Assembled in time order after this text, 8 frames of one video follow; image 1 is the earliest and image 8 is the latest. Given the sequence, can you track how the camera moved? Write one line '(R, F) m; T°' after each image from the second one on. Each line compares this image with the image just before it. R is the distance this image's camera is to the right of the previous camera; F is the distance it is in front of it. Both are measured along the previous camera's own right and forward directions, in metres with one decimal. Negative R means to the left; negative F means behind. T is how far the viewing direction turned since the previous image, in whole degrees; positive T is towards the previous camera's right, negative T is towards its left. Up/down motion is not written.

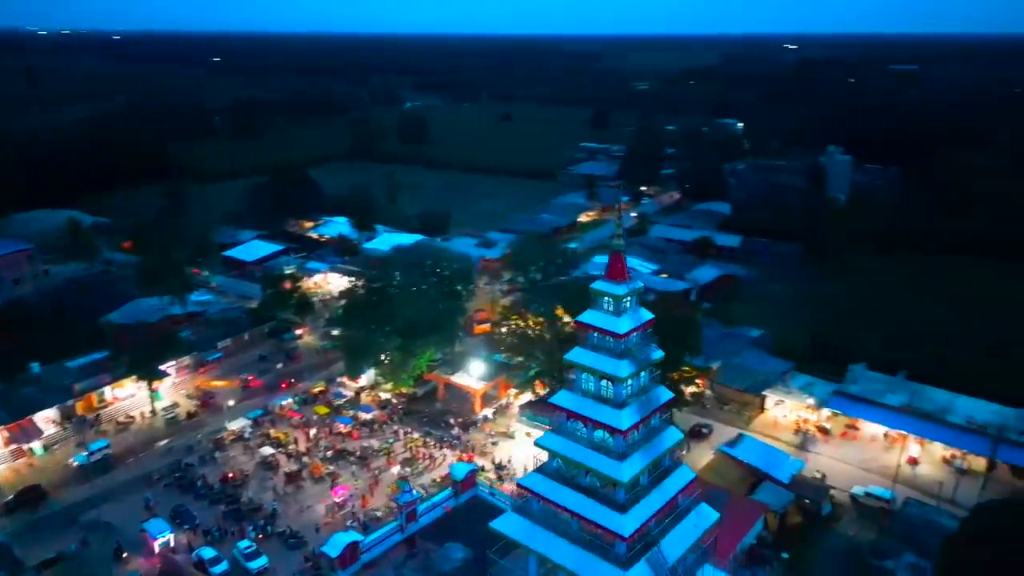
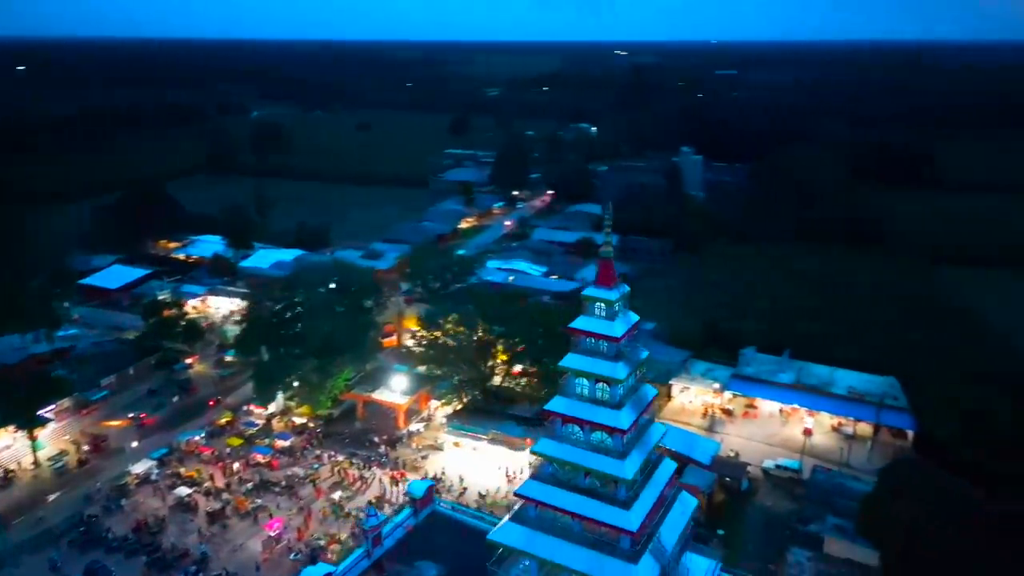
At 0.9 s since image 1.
(-1.8, +0.1) m; +11°
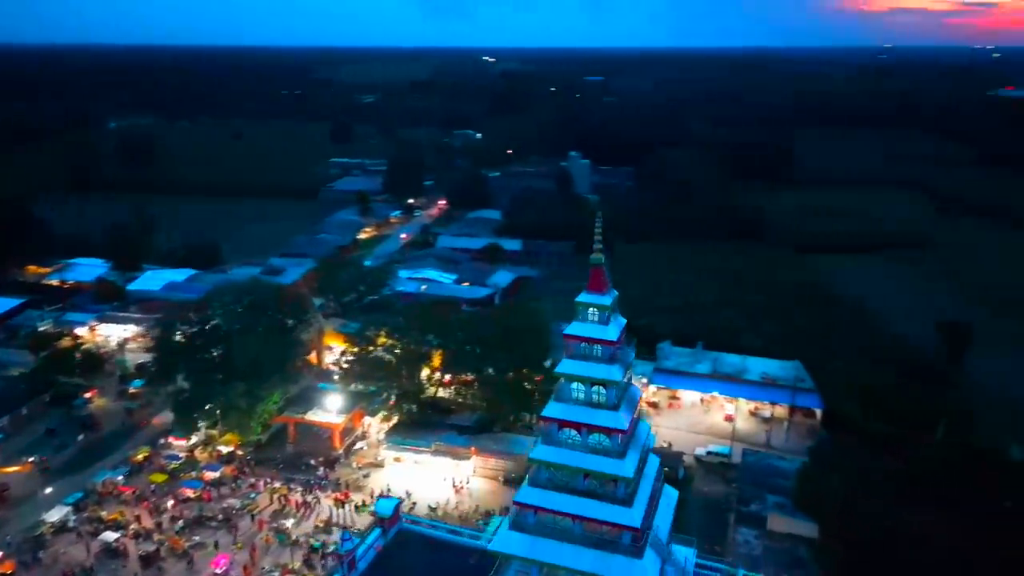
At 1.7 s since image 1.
(-1.5, 0.0) m; +9°
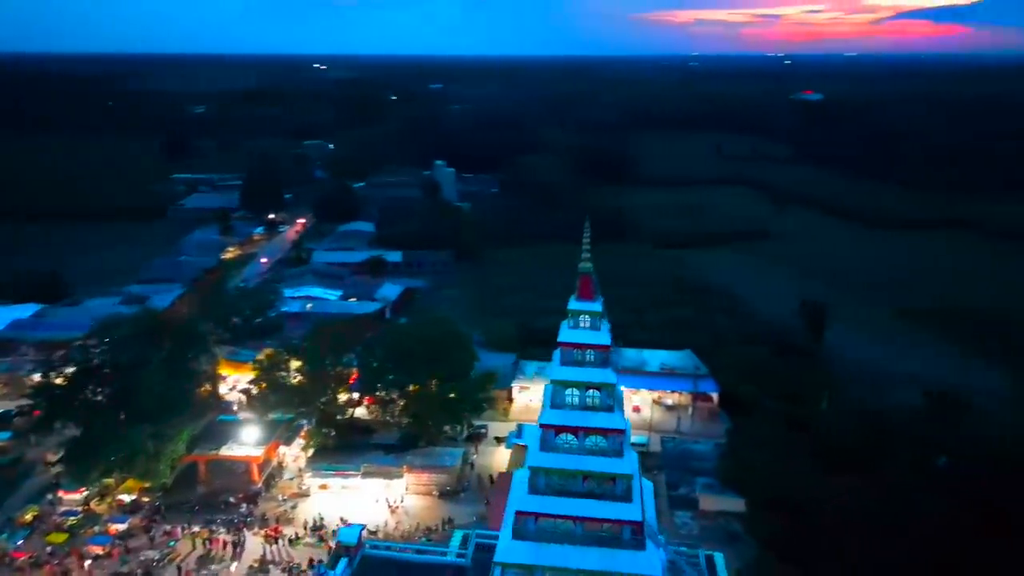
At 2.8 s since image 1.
(-2.0, 0.0) m; +12°
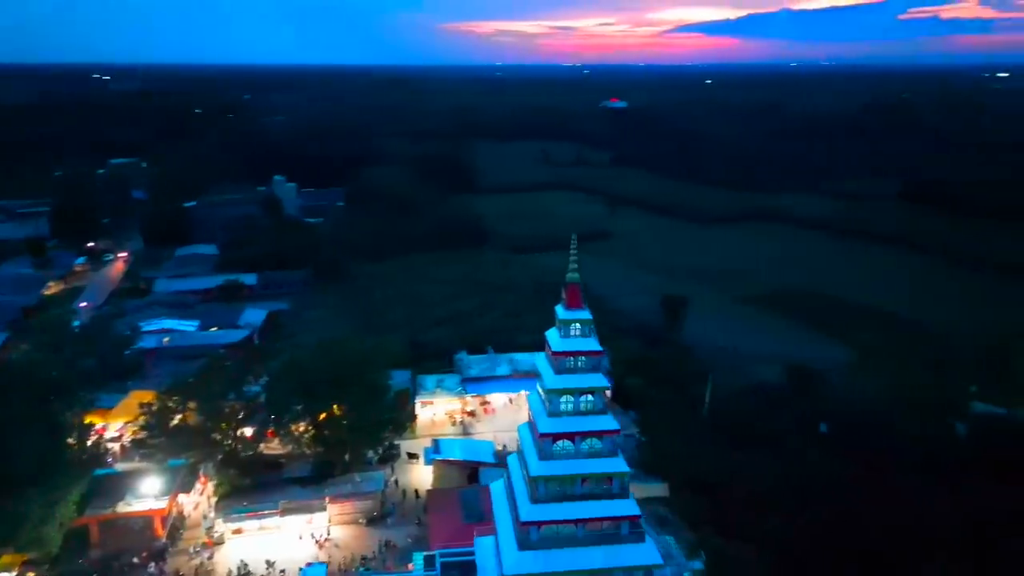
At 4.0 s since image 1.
(-2.3, +0.1) m; +13°
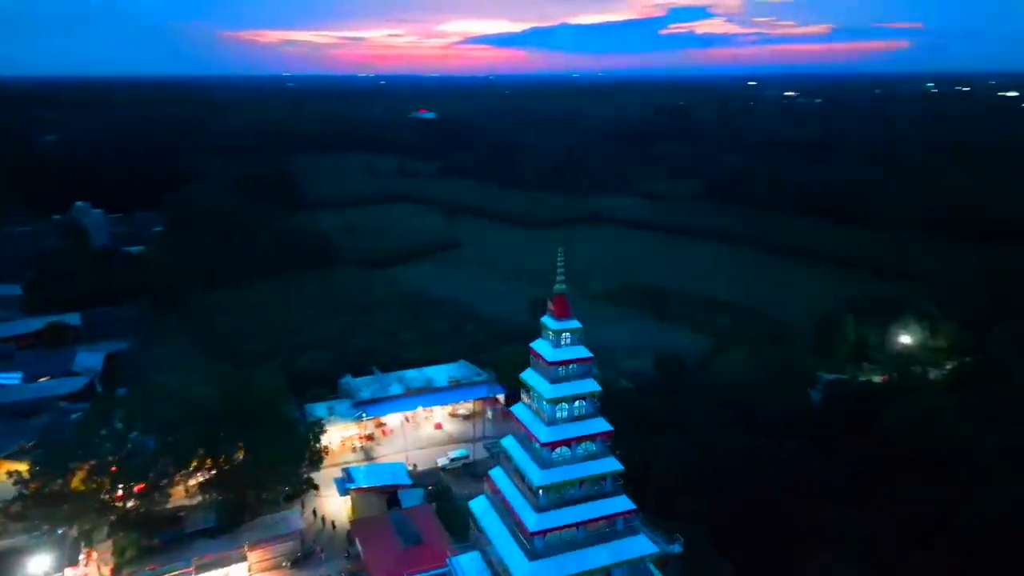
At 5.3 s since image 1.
(-2.6, +0.2) m; +14°
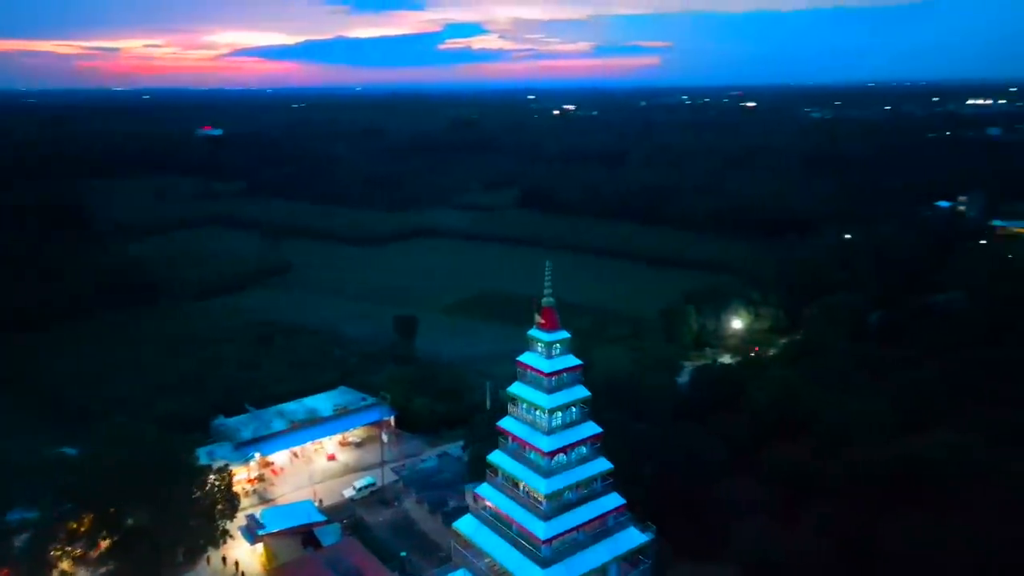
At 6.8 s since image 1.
(-2.8, +0.2) m; +15°
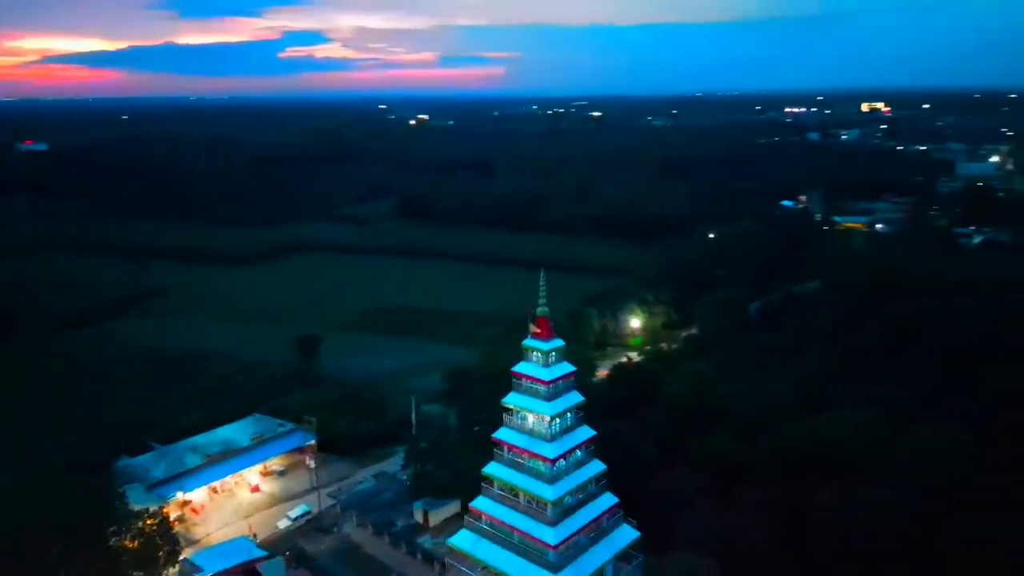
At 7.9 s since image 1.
(-2.1, +0.1) m; +11°
